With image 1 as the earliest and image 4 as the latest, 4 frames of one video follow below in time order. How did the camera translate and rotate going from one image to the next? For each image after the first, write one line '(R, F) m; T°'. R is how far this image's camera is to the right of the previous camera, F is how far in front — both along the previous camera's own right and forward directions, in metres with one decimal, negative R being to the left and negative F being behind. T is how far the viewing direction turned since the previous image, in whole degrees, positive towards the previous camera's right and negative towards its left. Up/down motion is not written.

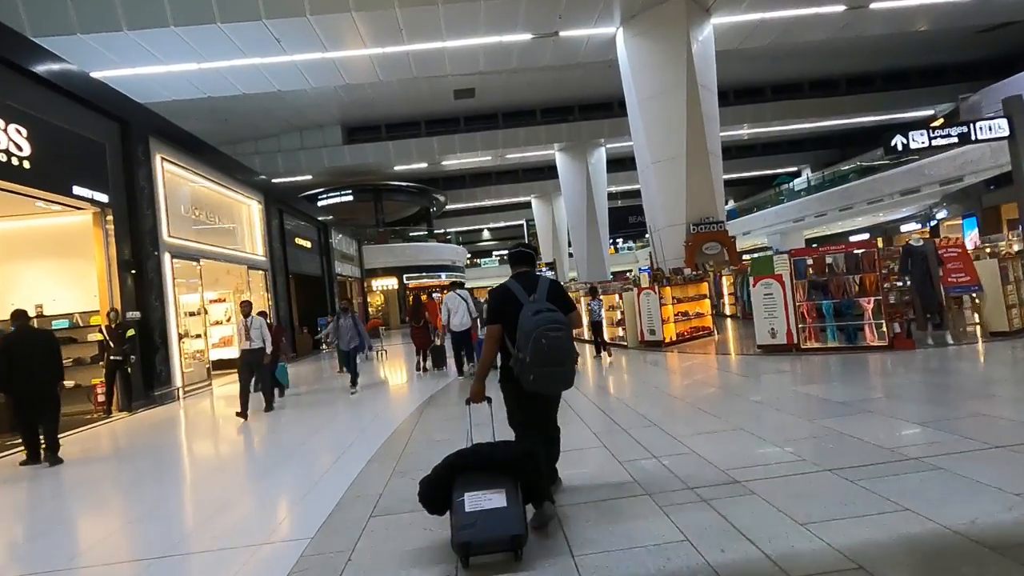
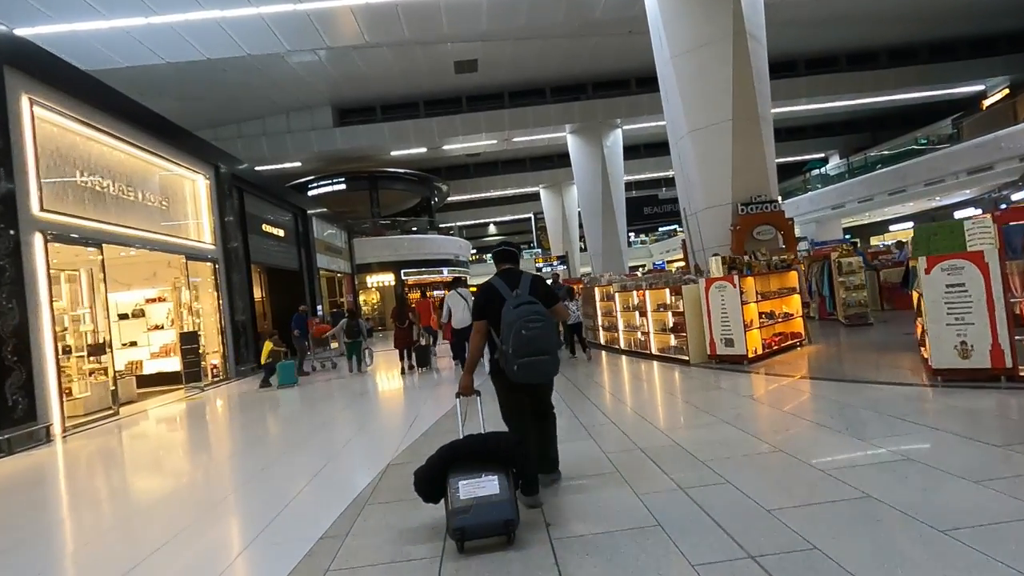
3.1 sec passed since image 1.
(-0.1, +2.2) m; -1°
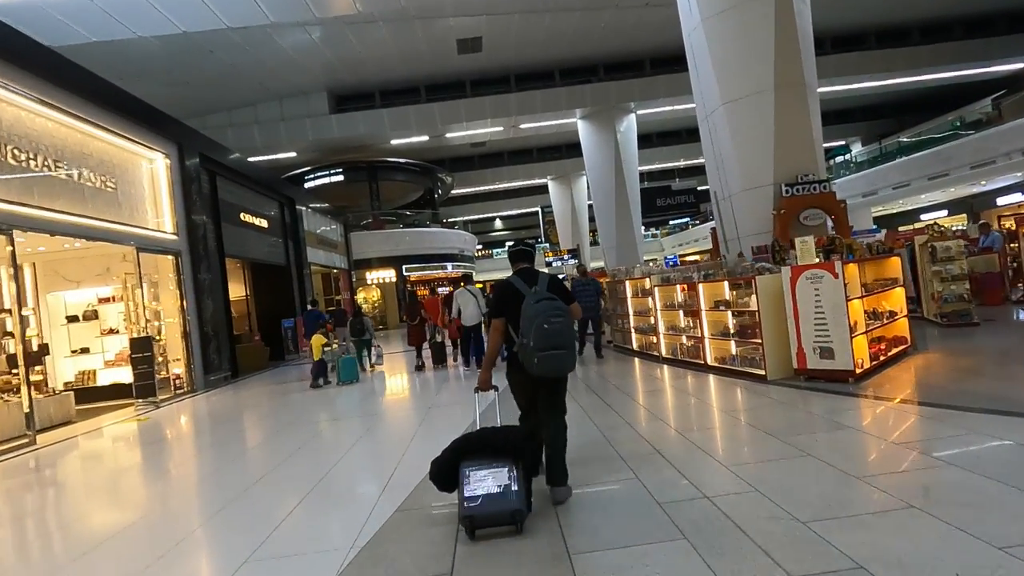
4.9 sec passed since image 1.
(-0.1, +1.3) m; -1°
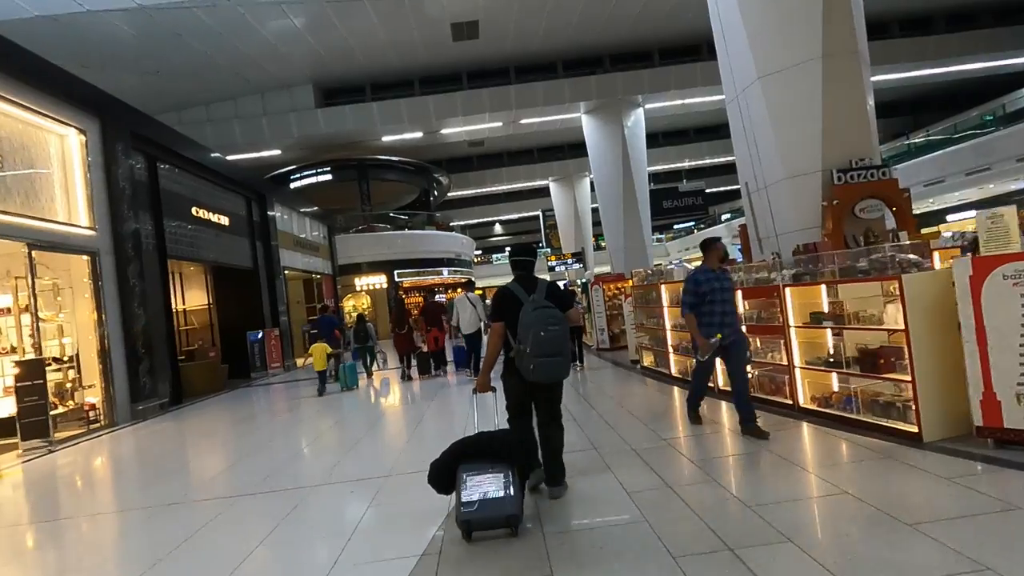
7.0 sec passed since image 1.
(0.0, +1.5) m; 0°
